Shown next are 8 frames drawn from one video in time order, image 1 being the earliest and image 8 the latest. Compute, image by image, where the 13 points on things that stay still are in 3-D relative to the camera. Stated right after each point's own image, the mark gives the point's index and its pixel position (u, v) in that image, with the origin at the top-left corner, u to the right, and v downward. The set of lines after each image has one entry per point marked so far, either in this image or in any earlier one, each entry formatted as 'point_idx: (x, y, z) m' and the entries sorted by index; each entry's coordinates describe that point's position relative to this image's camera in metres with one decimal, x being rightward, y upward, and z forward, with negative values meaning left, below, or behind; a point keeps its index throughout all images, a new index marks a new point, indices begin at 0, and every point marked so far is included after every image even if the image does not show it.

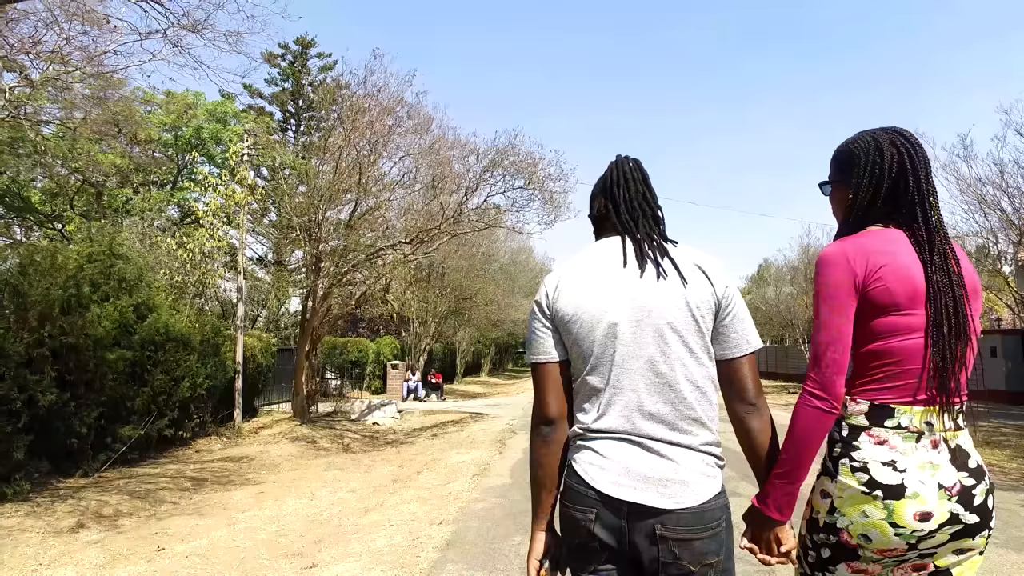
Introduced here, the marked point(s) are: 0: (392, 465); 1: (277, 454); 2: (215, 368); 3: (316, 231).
0: (-1.7, -2.5, +11.2) m
1: (-3.8, -2.7, +12.5) m
2: (-5.2, -1.4, +13.5) m
3: (-3.6, +1.0, +14.1) m
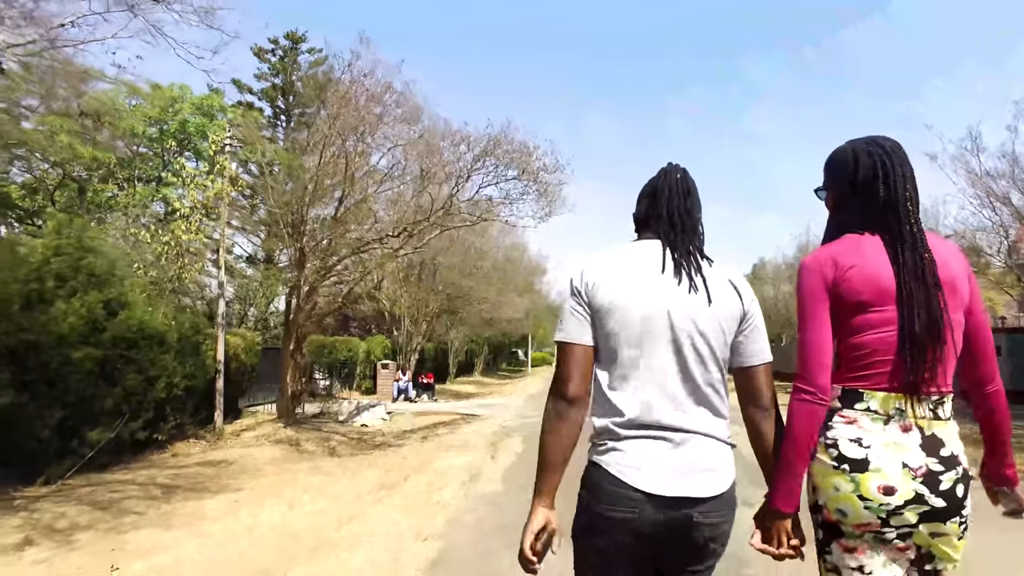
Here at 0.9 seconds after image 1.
0: (-1.8, -2.5, +10.6) m
1: (-3.9, -2.6, +11.9) m
2: (-5.3, -1.4, +12.9) m
3: (-3.7, +1.1, +13.5) m
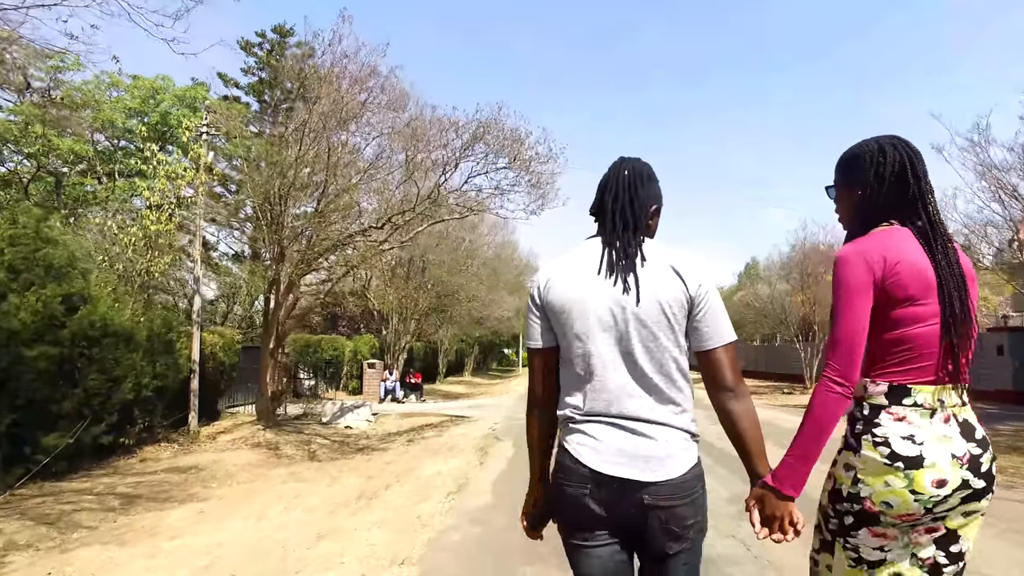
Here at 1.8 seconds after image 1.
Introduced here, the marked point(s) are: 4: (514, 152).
0: (-1.9, -2.4, +9.9) m
1: (-4.1, -2.5, +11.2) m
2: (-5.5, -1.3, +12.2) m
3: (-3.8, +1.1, +12.8) m
4: (0.0, +2.2, +11.9) m
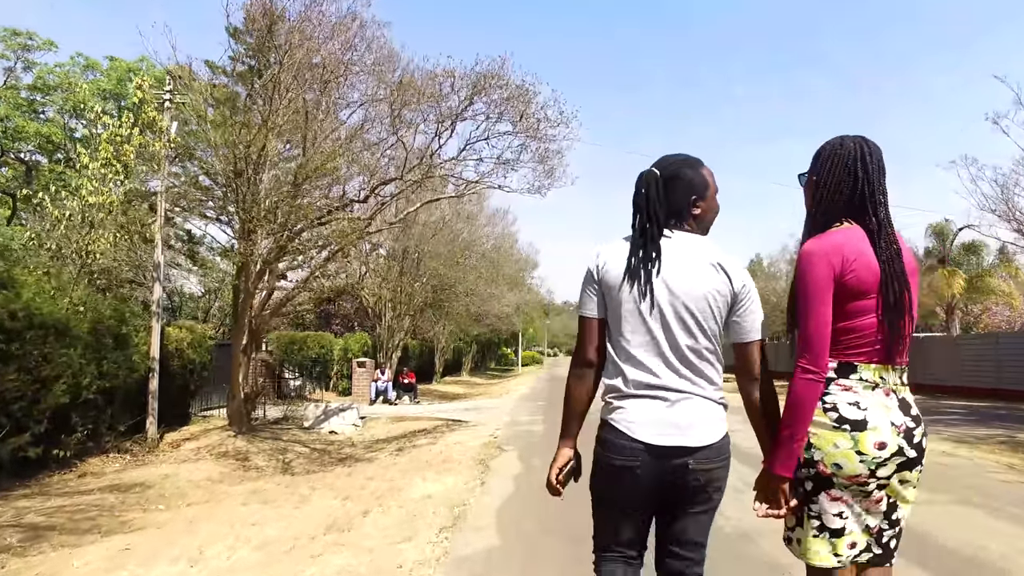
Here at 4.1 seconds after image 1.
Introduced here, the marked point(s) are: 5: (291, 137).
0: (-1.9, -2.2, +8.3) m
1: (-4.0, -2.3, +9.6) m
2: (-5.4, -1.1, +10.5) m
3: (-3.8, +1.3, +11.2) m
4: (+0.1, +2.4, +10.2) m
5: (-3.3, +2.2, +11.6) m
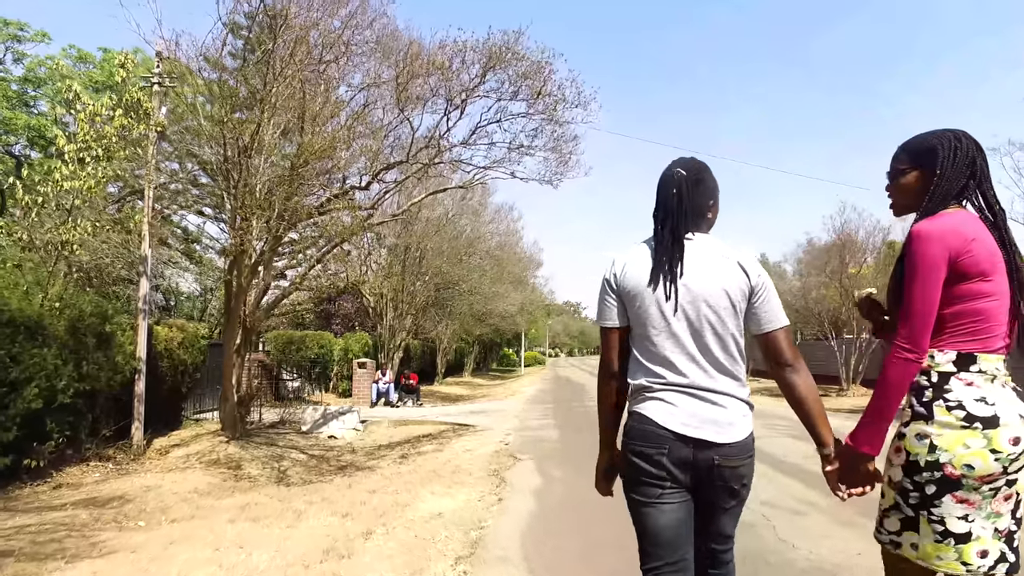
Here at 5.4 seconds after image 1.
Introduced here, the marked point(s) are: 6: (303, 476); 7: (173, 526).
0: (-1.7, -2.1, +7.5) m
1: (-3.8, -2.3, +8.8) m
2: (-5.2, -1.0, +9.7) m
3: (-3.6, +1.4, +10.4) m
4: (+0.3, +2.4, +9.4) m
5: (-3.1, +2.2, +10.8) m
6: (-2.7, -2.4, +9.9) m
7: (-3.1, -2.2, +7.0) m
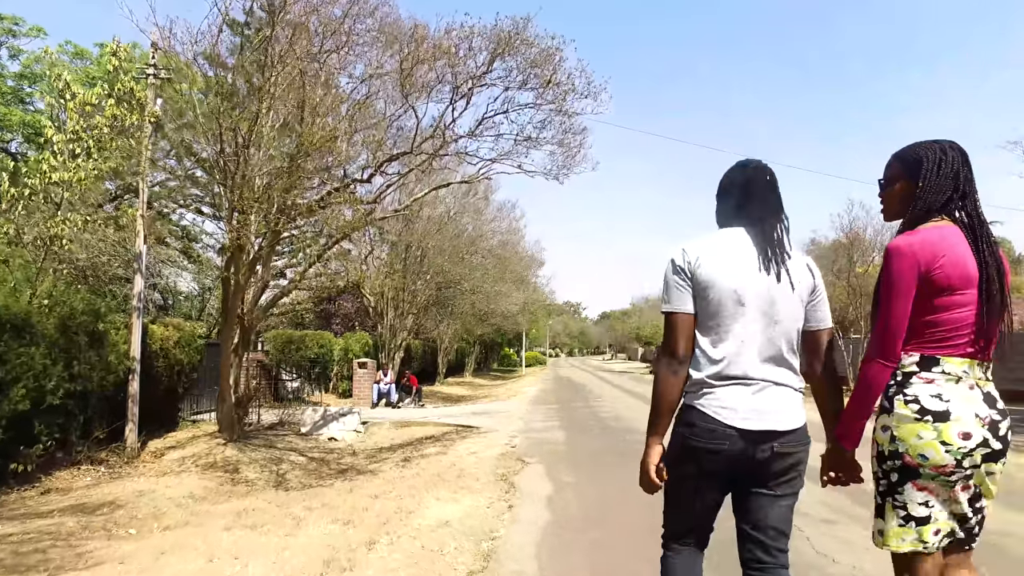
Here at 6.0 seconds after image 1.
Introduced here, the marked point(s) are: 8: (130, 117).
0: (-1.6, -2.1, +7.1) m
1: (-3.7, -2.2, +8.4) m
2: (-5.1, -1.0, +9.3) m
3: (-3.5, +1.4, +10.0) m
4: (+0.4, +2.5, +9.1) m
5: (-3.0, +2.3, +10.4) m
6: (-2.6, -2.4, +9.6) m
7: (-3.0, -2.1, +6.6) m
8: (-4.9, +2.2, +9.9) m
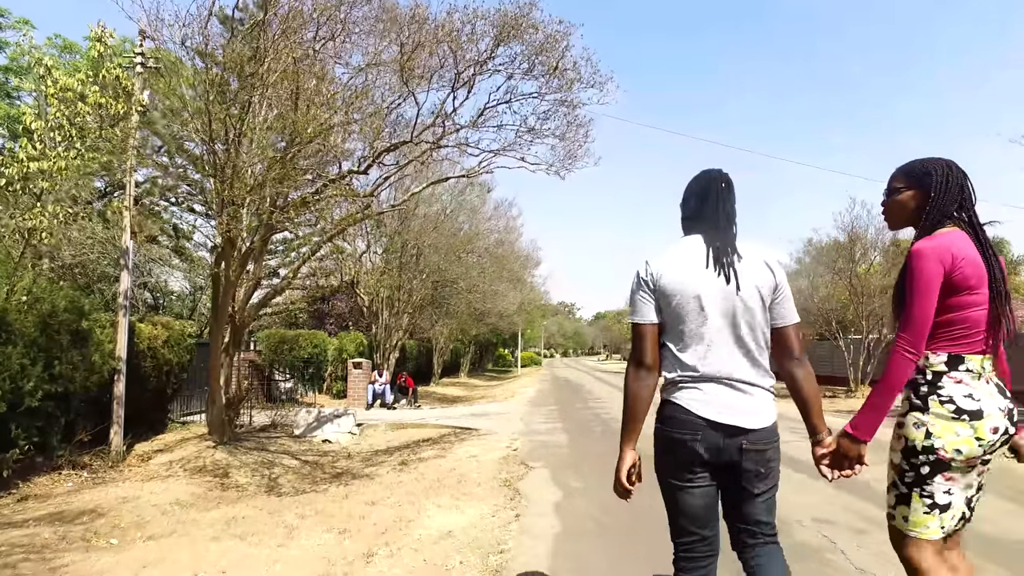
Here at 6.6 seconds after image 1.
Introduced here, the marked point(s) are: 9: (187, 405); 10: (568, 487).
0: (-1.6, -2.0, +6.7) m
1: (-3.7, -2.2, +8.0) m
2: (-5.1, -0.9, +8.9) m
3: (-3.5, +1.5, +9.6) m
4: (+0.4, +2.5, +8.7) m
5: (-3.0, +2.3, +10.0) m
6: (-2.6, -2.3, +9.2) m
7: (-2.9, -2.1, +6.2) m
8: (-4.9, +2.3, +9.4) m
9: (-5.9, -2.1, +14.0) m
10: (+0.5, -1.9, +7.5) m
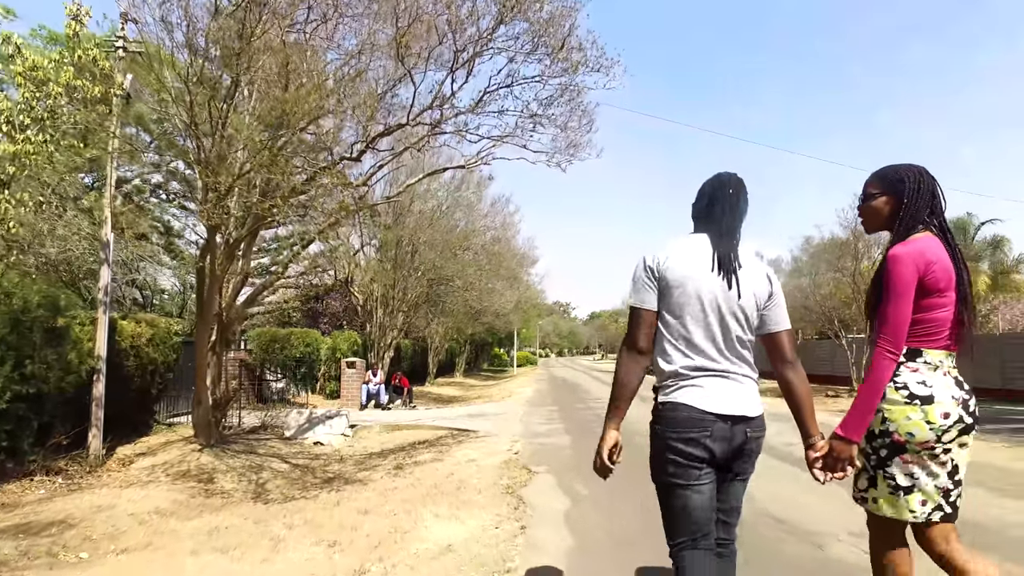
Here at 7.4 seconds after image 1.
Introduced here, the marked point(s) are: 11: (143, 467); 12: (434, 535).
0: (-1.5, -2.0, +6.2) m
1: (-3.7, -2.1, +7.5) m
2: (-5.1, -0.9, +8.4) m
3: (-3.5, +1.5, +9.1) m
4: (+0.4, +2.6, +8.2) m
5: (-3.0, +2.4, +9.5) m
6: (-2.6, -2.3, +8.7) m
7: (-2.9, -2.0, +5.7) m
8: (-4.9, +2.3, +8.9) m
9: (-5.9, -2.1, +13.5) m
10: (+0.6, -1.9, +7.0) m
11: (-4.6, -2.2, +9.6) m
12: (-0.6, -1.8, +5.6) m
